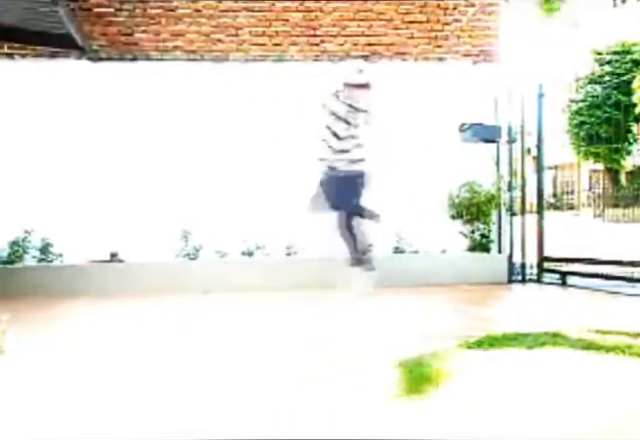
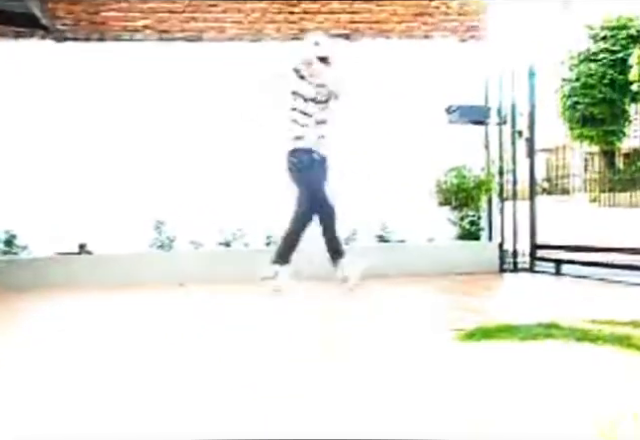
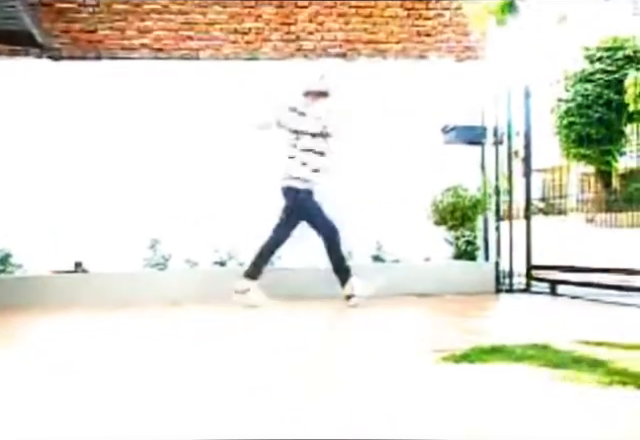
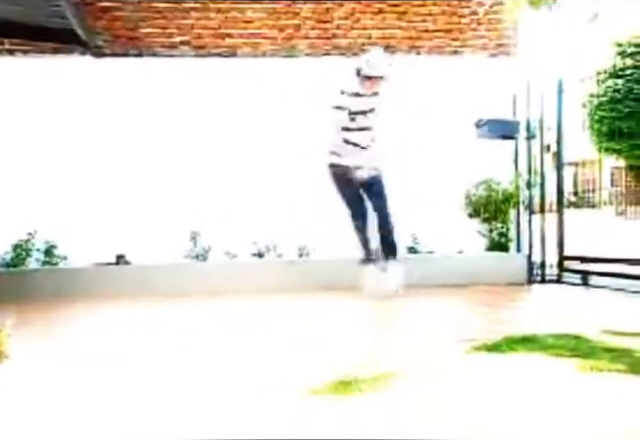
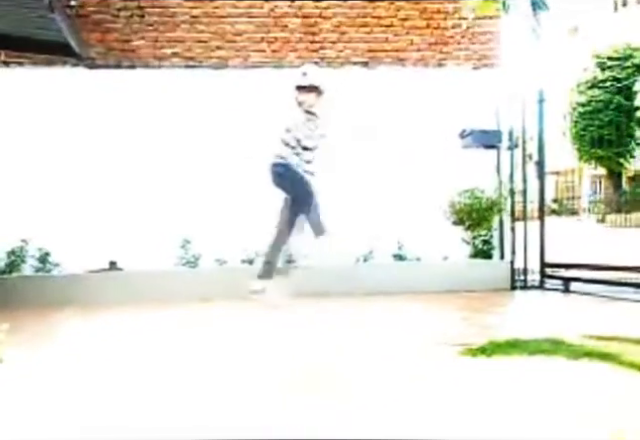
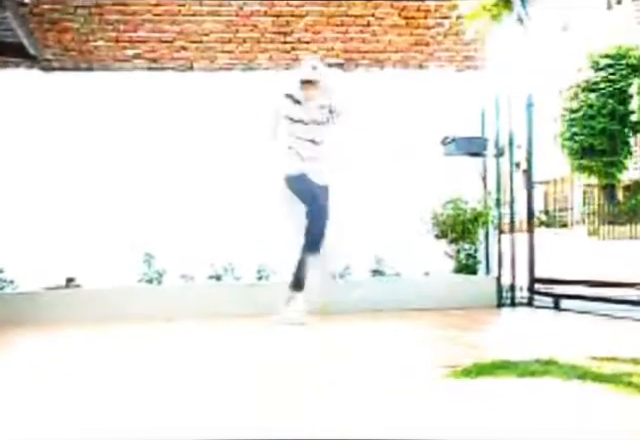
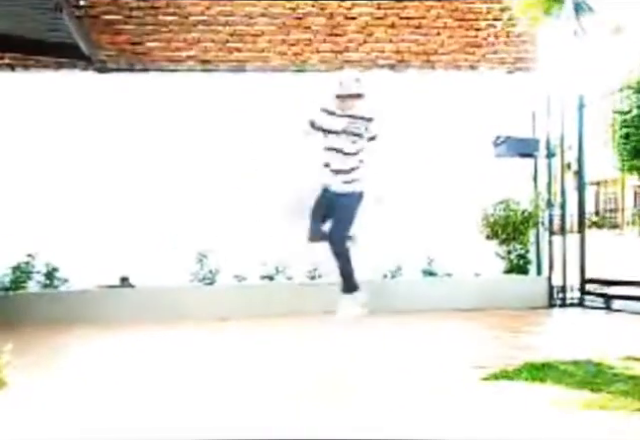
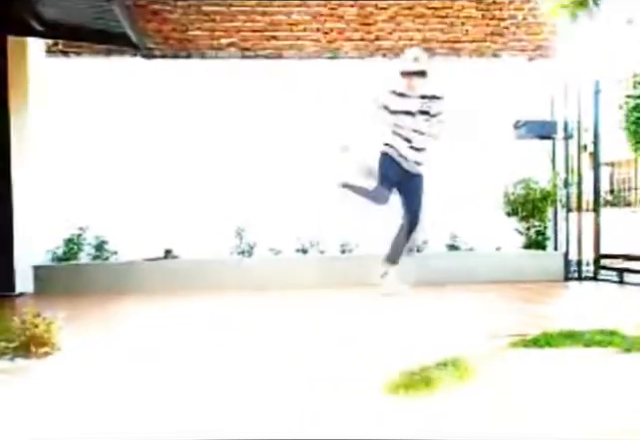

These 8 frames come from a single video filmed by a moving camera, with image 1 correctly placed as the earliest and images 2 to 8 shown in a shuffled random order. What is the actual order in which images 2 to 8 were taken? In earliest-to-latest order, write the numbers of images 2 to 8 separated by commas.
8, 4, 3, 2, 6, 5, 7
